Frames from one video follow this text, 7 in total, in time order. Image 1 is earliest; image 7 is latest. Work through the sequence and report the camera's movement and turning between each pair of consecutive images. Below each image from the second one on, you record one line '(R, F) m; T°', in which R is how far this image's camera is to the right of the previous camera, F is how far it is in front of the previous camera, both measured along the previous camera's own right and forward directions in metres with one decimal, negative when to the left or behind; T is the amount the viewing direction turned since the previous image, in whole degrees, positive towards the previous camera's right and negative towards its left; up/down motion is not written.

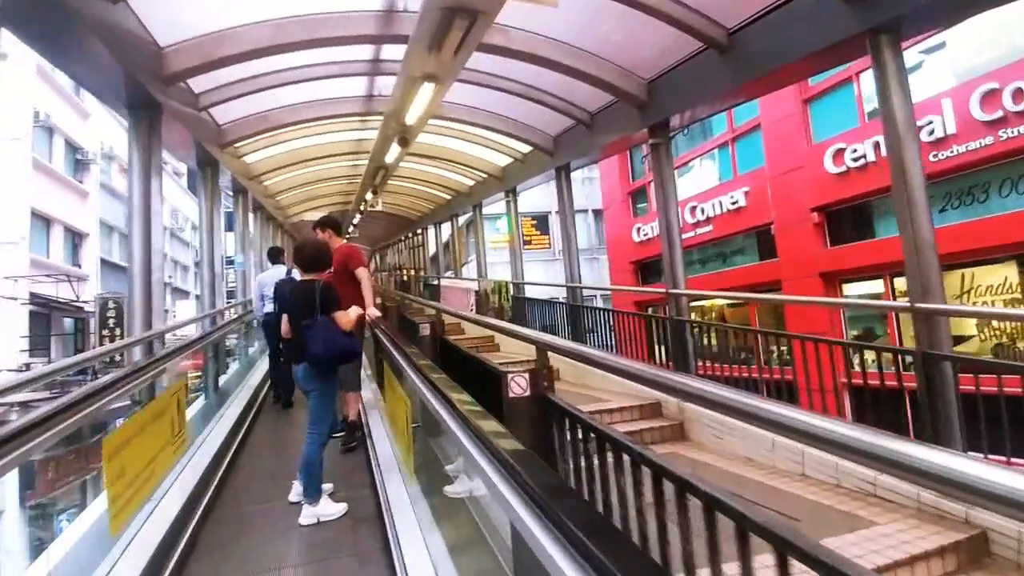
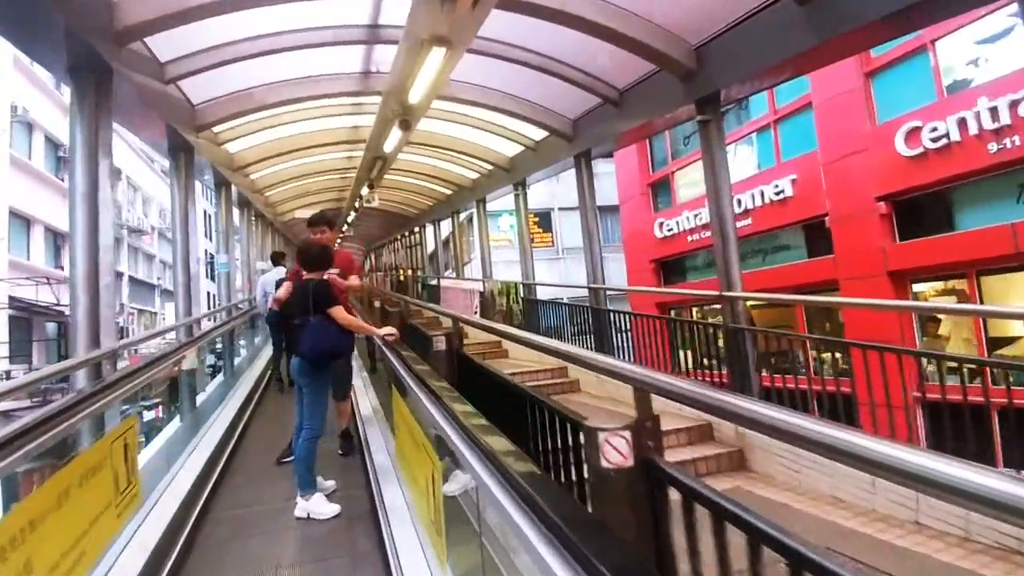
(-0.3, +0.9) m; +1°
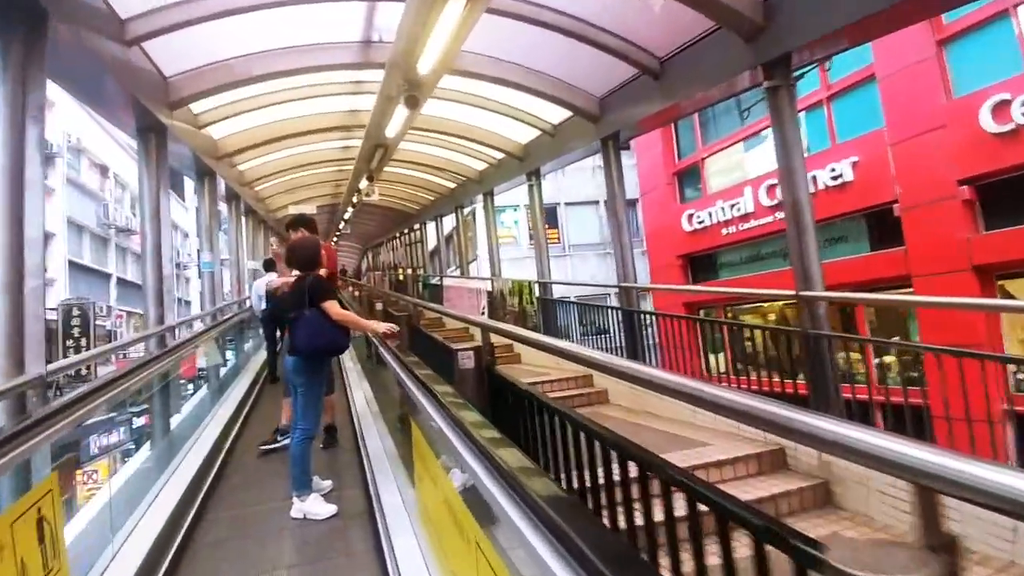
(-0.3, +0.8) m; 0°
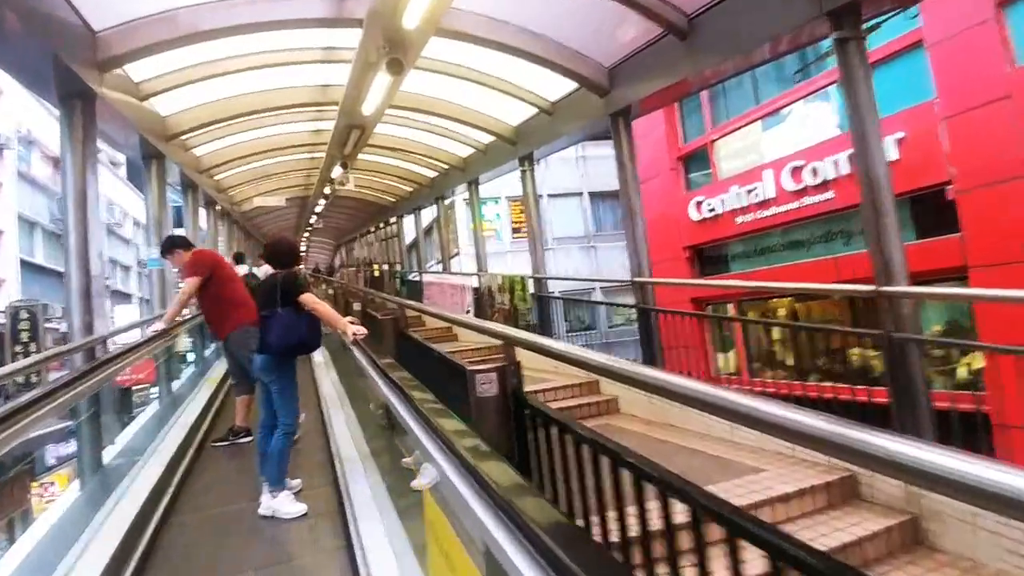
(-0.2, +0.8) m; +3°
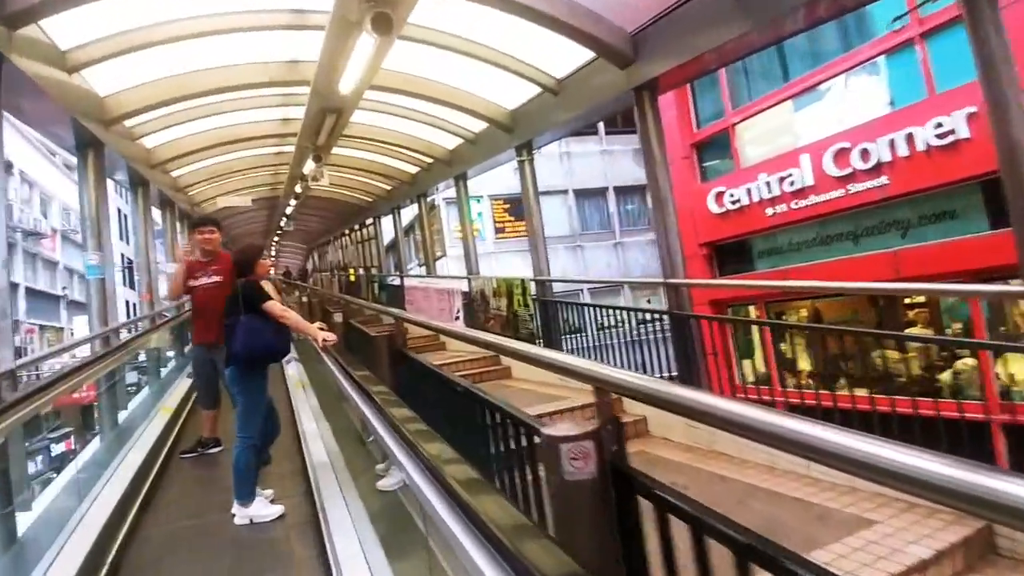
(-0.3, +0.9) m; +3°
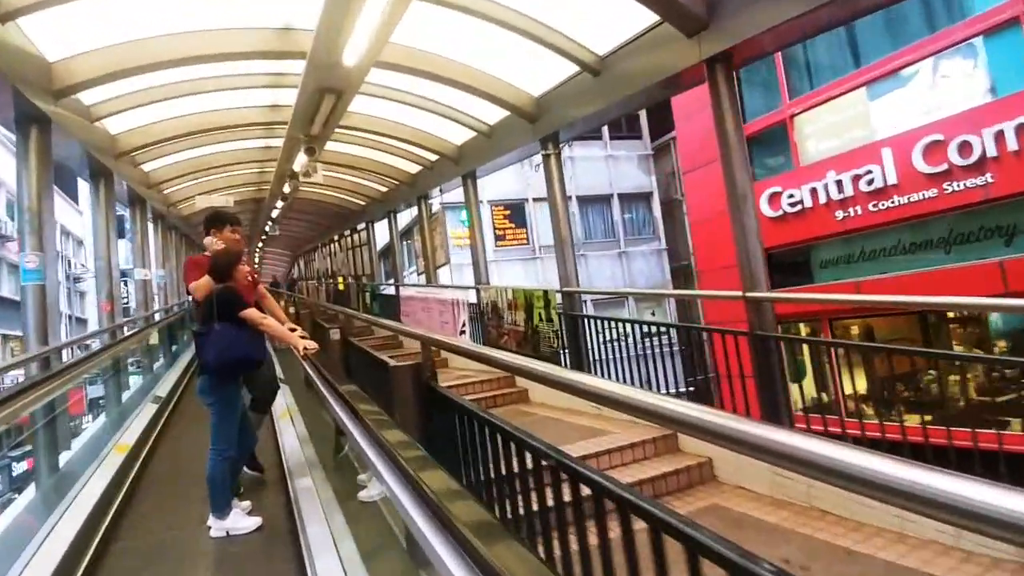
(-0.4, +0.9) m; +1°
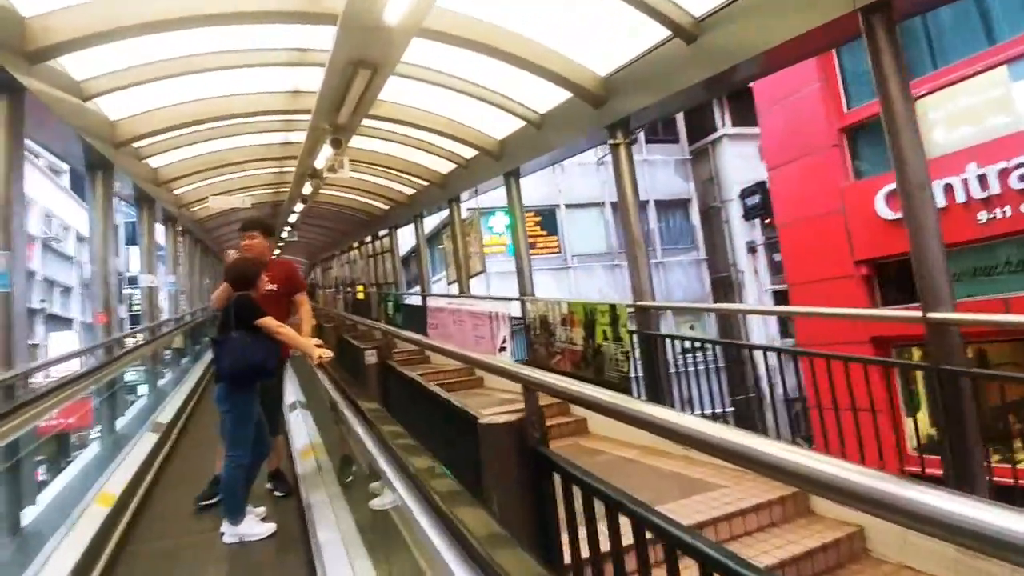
(-0.4, +0.9) m; -1°
